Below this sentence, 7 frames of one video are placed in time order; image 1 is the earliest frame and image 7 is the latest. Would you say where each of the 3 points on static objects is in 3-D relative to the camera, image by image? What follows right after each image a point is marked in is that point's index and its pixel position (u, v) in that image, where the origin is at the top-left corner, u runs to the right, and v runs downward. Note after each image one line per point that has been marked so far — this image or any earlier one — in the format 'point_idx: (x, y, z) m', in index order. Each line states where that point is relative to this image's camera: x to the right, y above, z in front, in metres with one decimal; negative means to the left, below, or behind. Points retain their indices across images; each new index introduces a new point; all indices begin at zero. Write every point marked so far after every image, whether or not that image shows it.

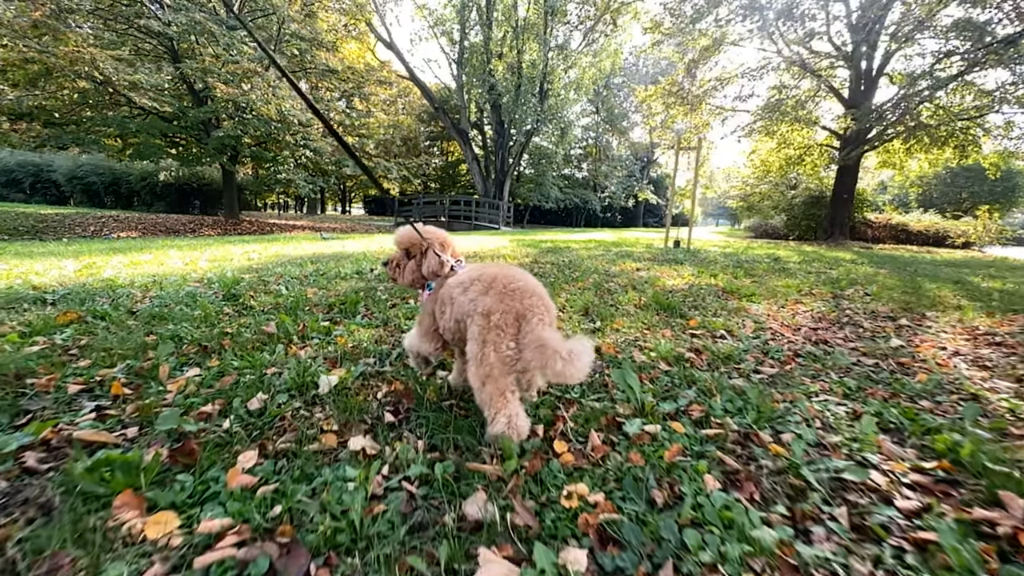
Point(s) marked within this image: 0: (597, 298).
0: (+0.8, -0.1, +4.1) m
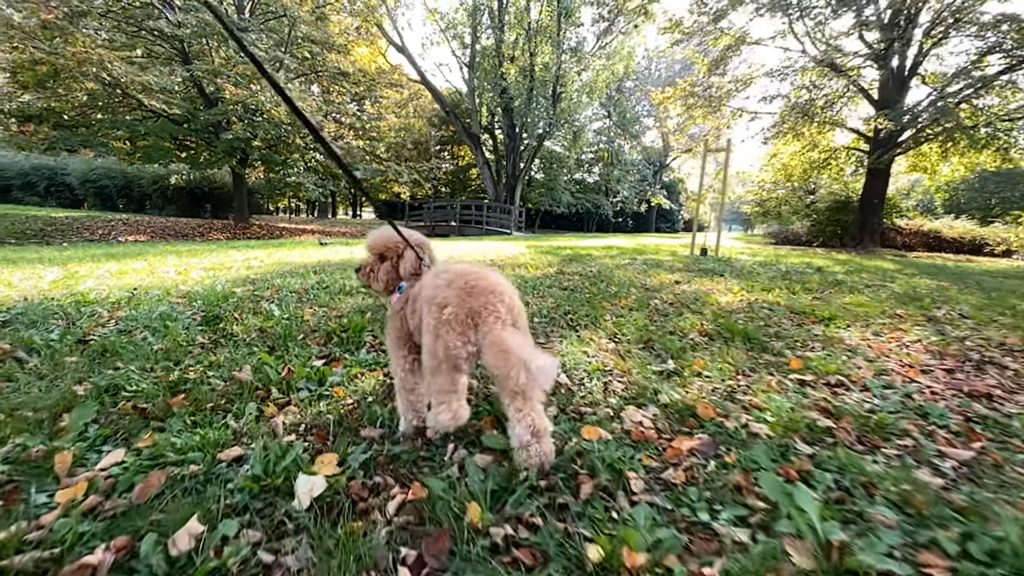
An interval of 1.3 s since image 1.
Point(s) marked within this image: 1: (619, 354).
0: (+1.1, -0.3, +3.4) m
1: (+0.6, -0.4, +2.5) m
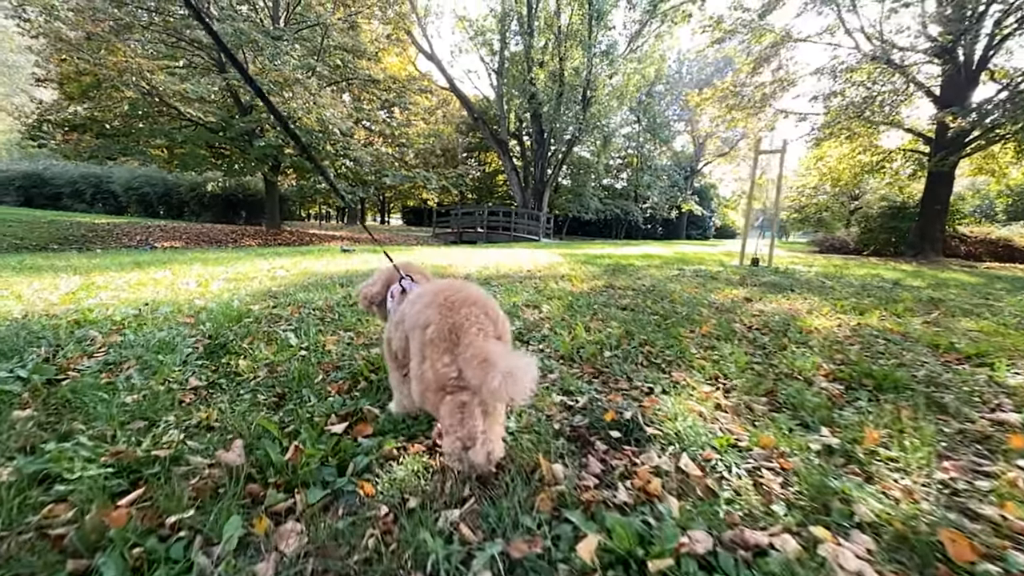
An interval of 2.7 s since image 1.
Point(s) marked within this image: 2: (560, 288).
0: (+1.5, -0.4, +2.7) m
1: (+1.0, -0.5, +1.8) m
2: (+0.6, 0.0, +5.6) m
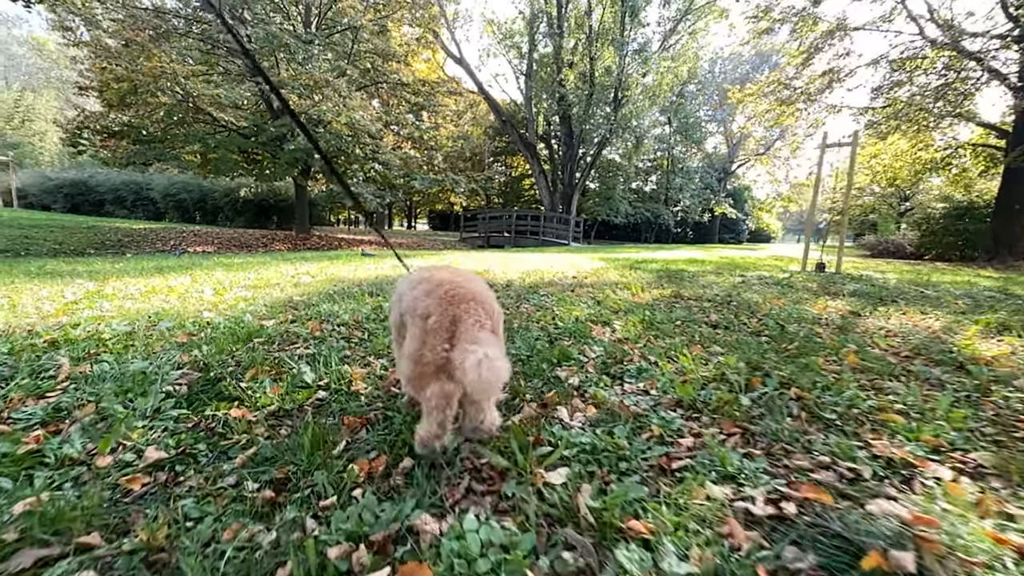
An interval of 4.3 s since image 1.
0: (+1.9, -0.5, +1.8) m
1: (+1.3, -0.6, +1.0) m
2: (+1.2, -0.1, +4.8) m
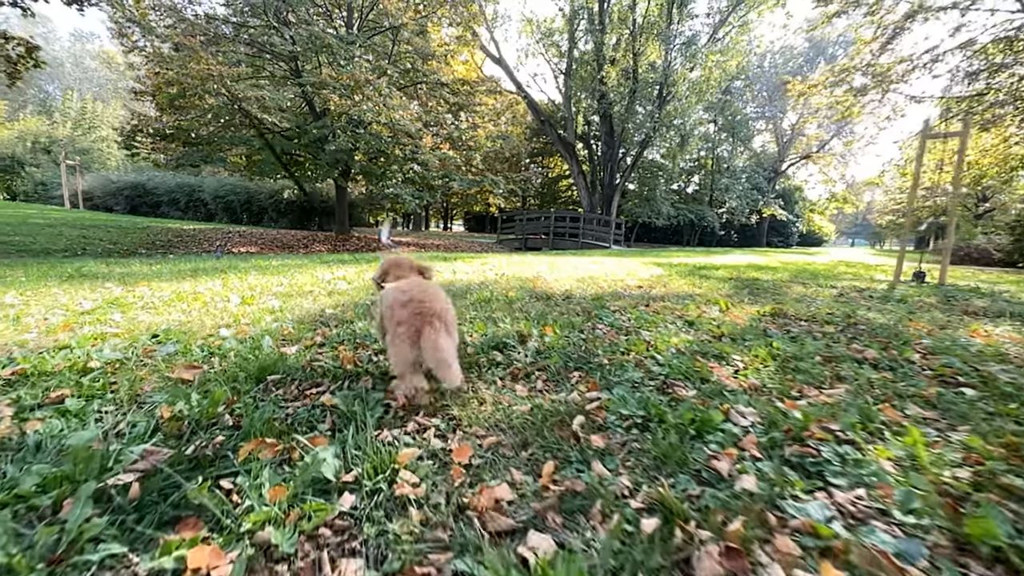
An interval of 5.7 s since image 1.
0: (+2.3, -0.7, +0.9) m
1: (+1.6, -0.7, +0.1) m
2: (+1.8, -0.2, +3.9) m
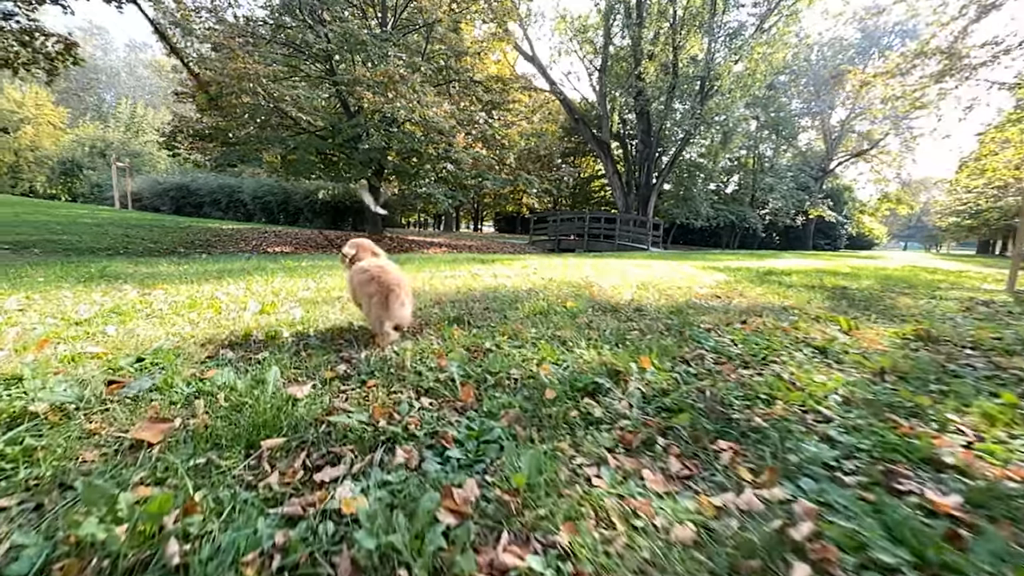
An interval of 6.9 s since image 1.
0: (+2.5, -0.8, 0.0) m
1: (+1.9, -0.8, -0.7) m
2: (+2.3, -0.4, +3.0) m
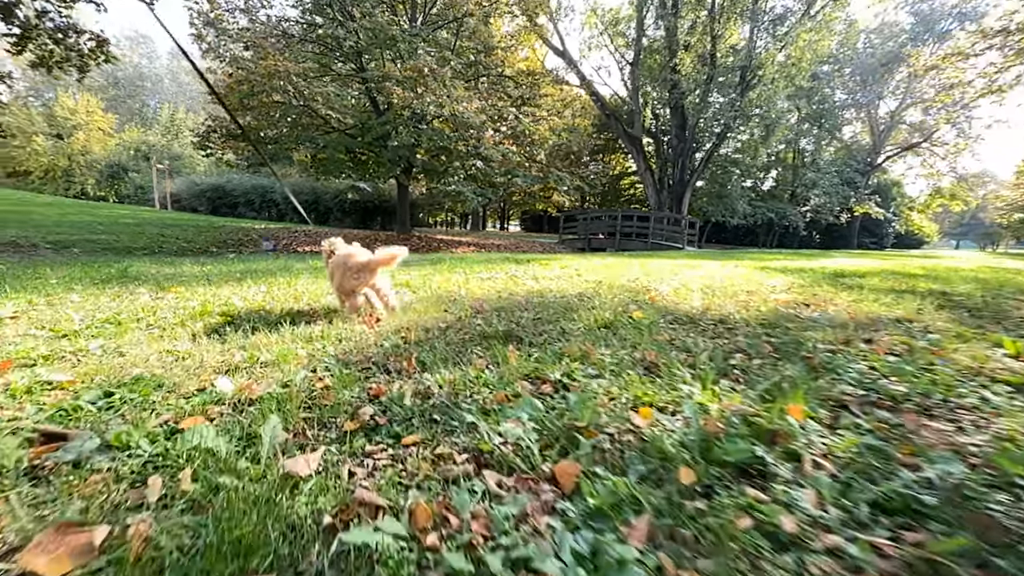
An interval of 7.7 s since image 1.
0: (+2.7, -0.8, -0.8) m
1: (+2.0, -0.9, -1.5) m
2: (+2.6, -0.4, +2.2) m
